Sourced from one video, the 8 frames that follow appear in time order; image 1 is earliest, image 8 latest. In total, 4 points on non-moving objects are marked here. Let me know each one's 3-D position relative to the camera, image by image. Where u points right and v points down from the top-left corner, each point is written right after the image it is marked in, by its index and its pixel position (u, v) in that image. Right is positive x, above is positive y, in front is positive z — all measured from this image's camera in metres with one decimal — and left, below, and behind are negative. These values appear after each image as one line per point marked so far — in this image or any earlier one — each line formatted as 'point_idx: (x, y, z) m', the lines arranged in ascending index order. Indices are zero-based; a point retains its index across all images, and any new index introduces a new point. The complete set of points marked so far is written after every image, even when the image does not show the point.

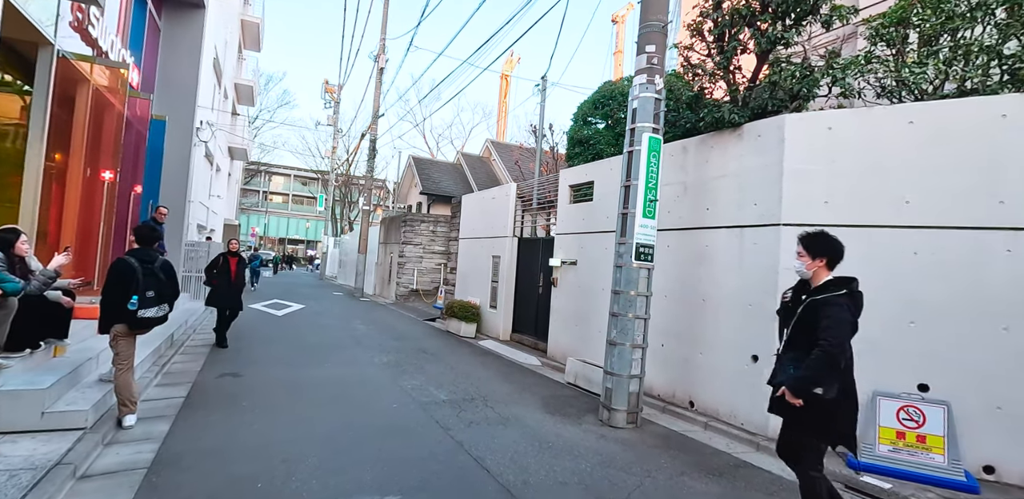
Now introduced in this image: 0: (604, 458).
0: (+0.8, -1.8, +4.5) m
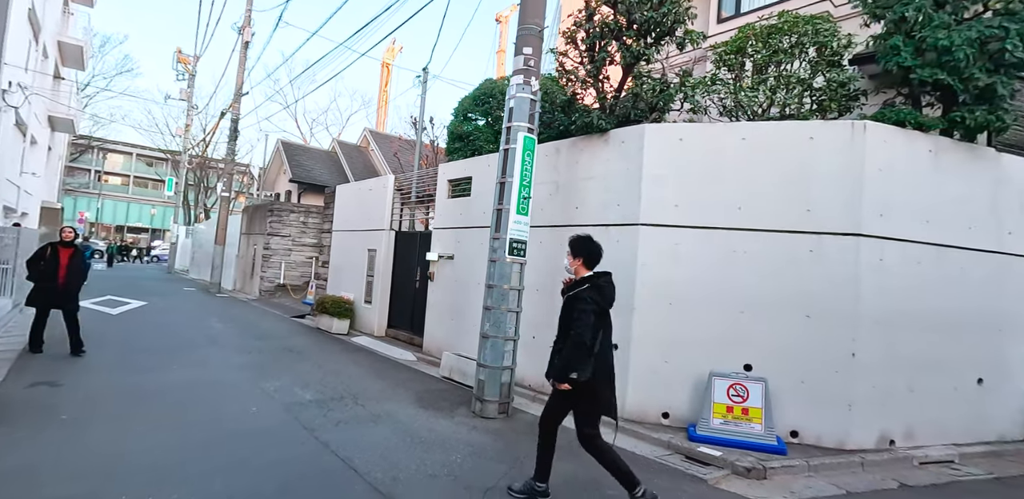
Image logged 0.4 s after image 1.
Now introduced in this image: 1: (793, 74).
0: (-0.3, -1.7, +4.7) m
1: (+3.3, +2.1, +6.4) m
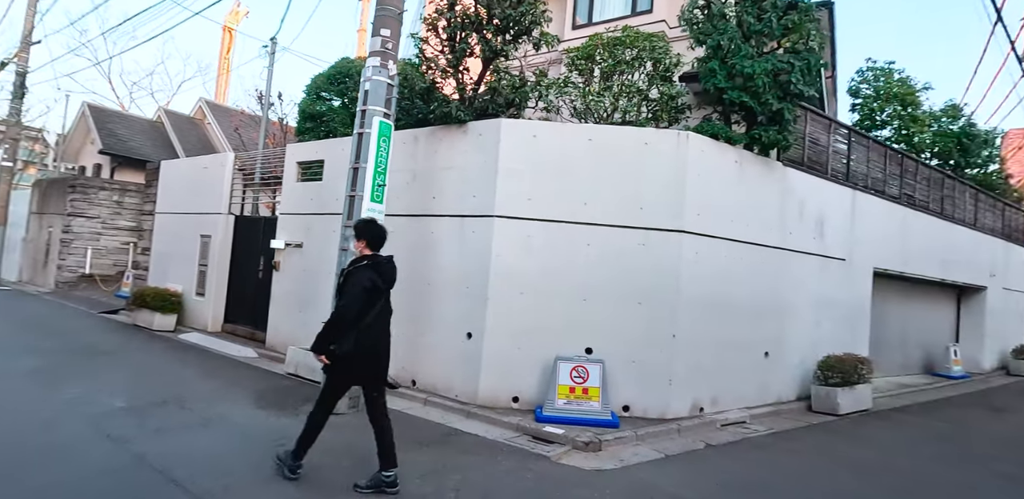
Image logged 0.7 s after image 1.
0: (-1.6, -1.6, +4.5) m
1: (+1.6, +2.2, +7.0) m
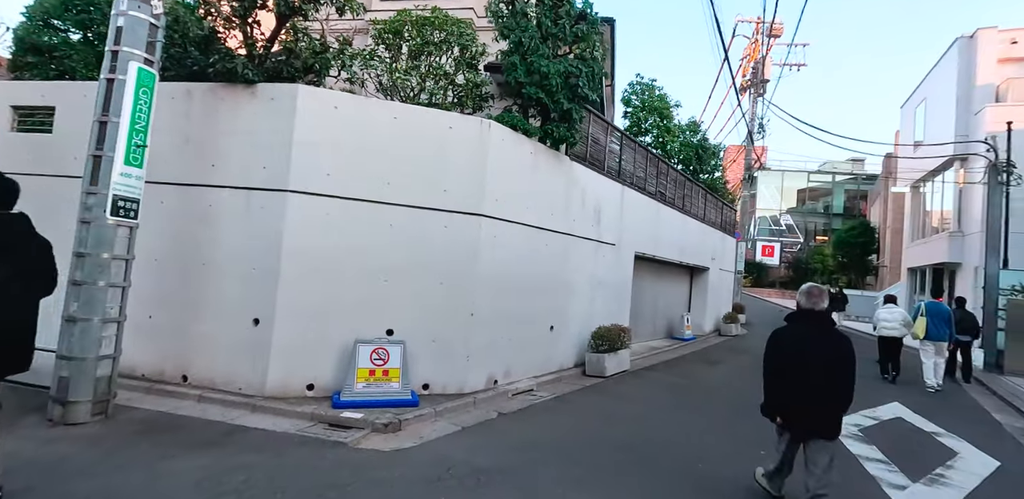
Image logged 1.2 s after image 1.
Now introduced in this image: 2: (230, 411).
0: (-3.1, -1.4, +3.7) m
1: (-1.0, +2.4, +7.1) m
2: (-2.7, -1.6, +5.2) m
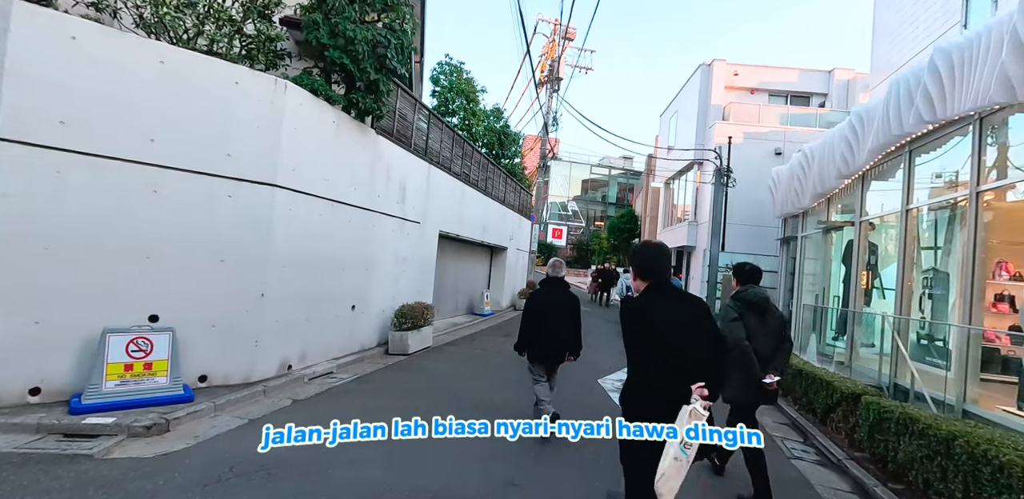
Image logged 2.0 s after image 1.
0: (-4.1, -1.2, +2.3) m
1: (-3.3, +2.7, +6.1) m
2: (-4.4, -1.3, +3.9) m
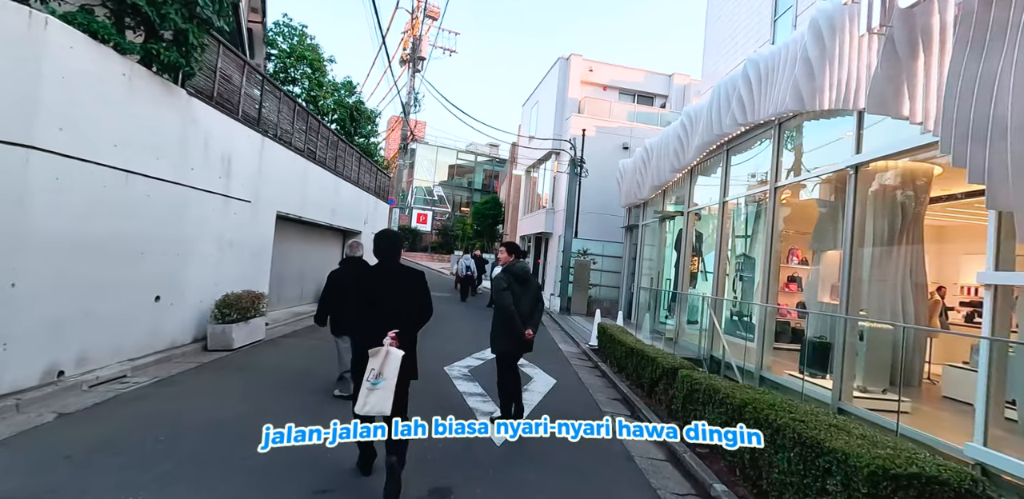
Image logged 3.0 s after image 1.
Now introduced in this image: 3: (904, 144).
0: (-4.8, -1.2, +1.0) m
1: (-4.9, +2.9, +4.8) m
2: (-5.4, -1.2, +2.5) m
3: (+4.2, +1.2, +5.7) m
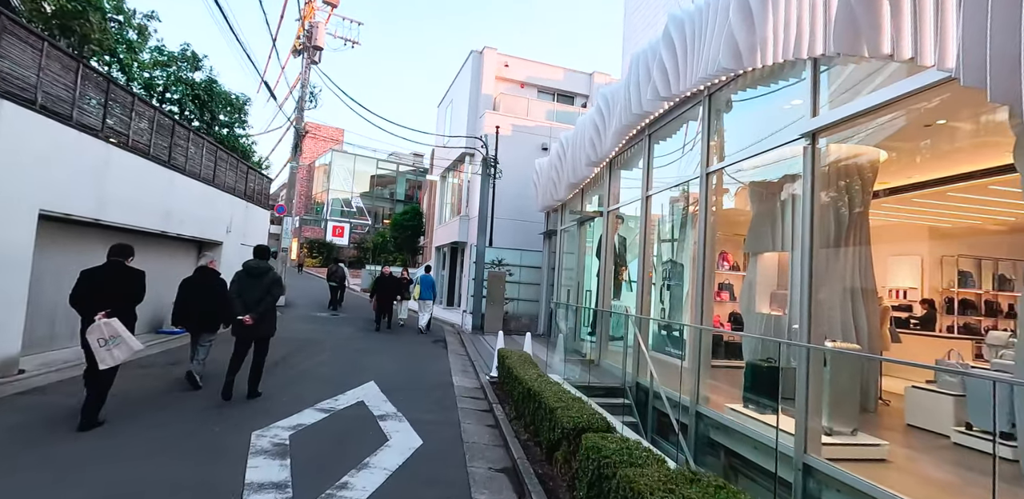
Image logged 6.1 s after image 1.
0: (-5.4, -1.1, -1.5) m
1: (-6.0, +2.8, +2.3) m
2: (-6.1, -1.2, -0.1) m
3: (+2.9, +1.2, +4.3) m
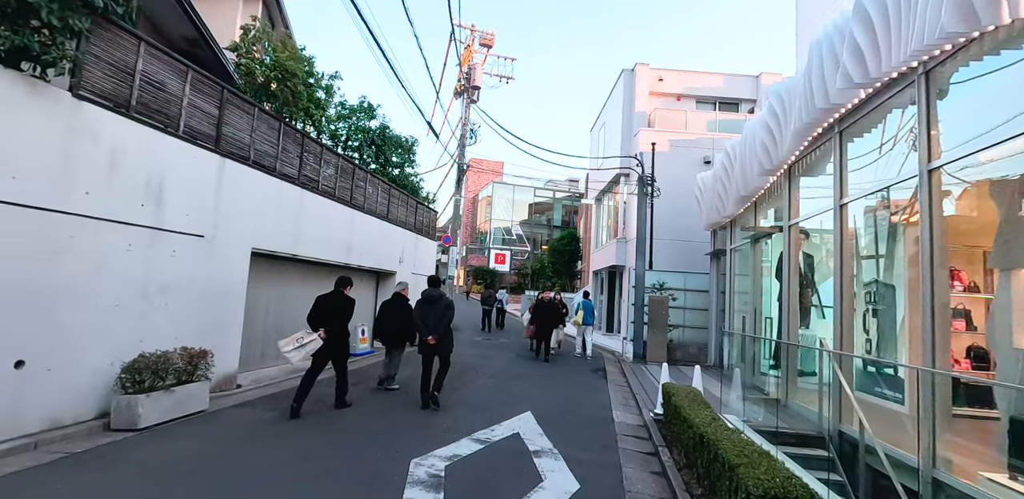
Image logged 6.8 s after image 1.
0: (-5.7, -1.3, -0.4) m
1: (-5.3, +2.5, +3.7) m
2: (-6.0, -1.4, +1.2) m
3: (+3.9, +1.2, +2.9) m
